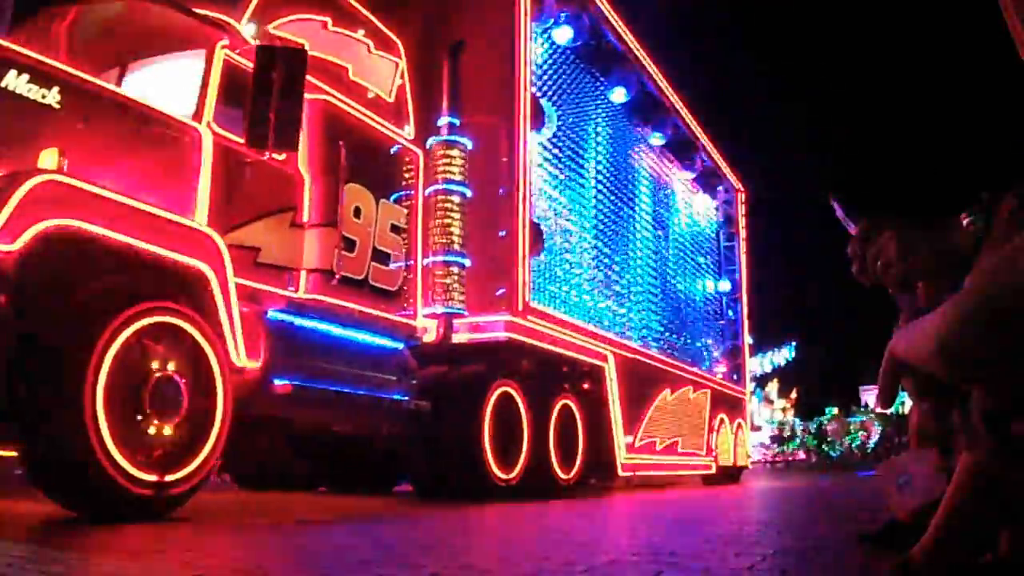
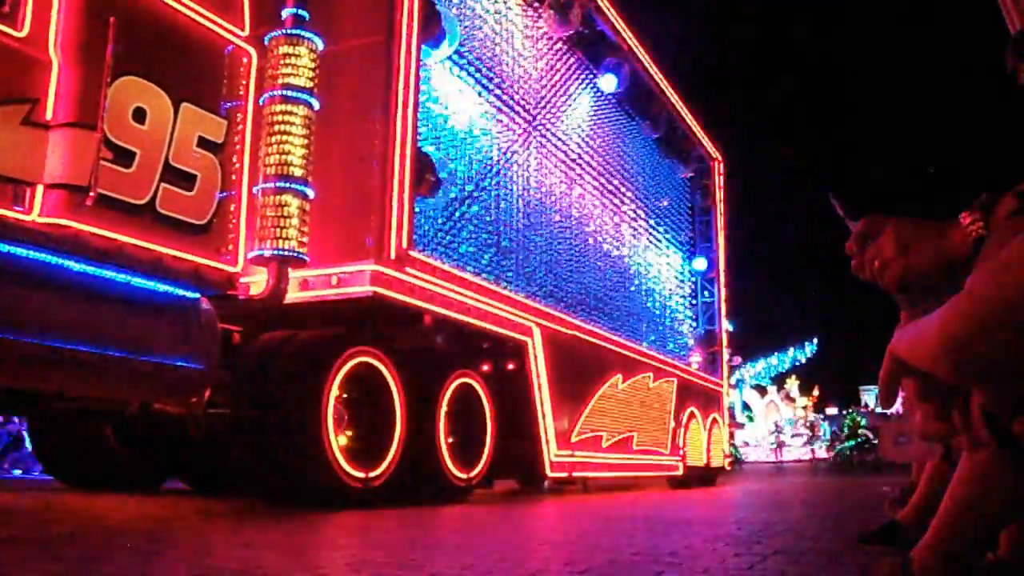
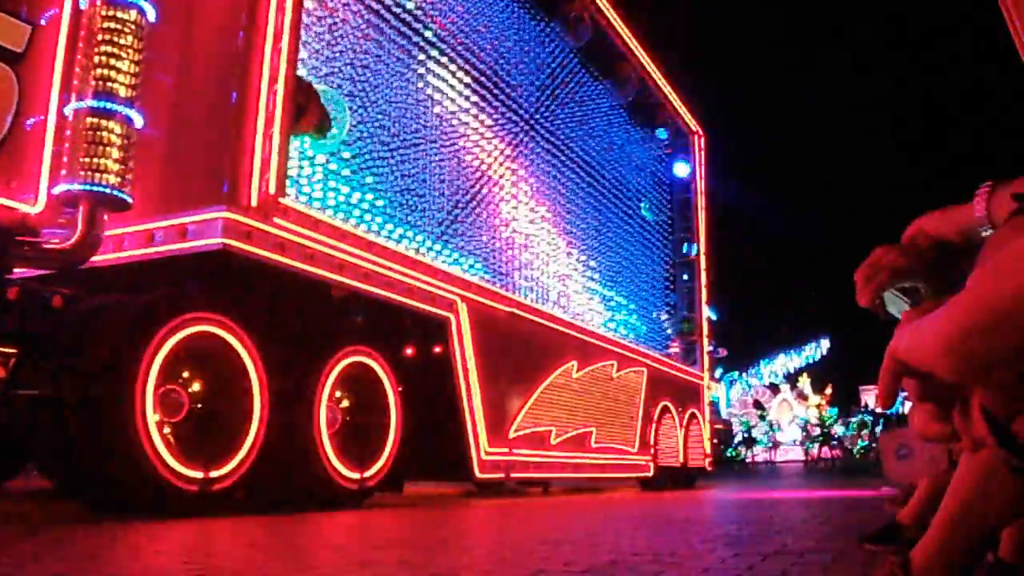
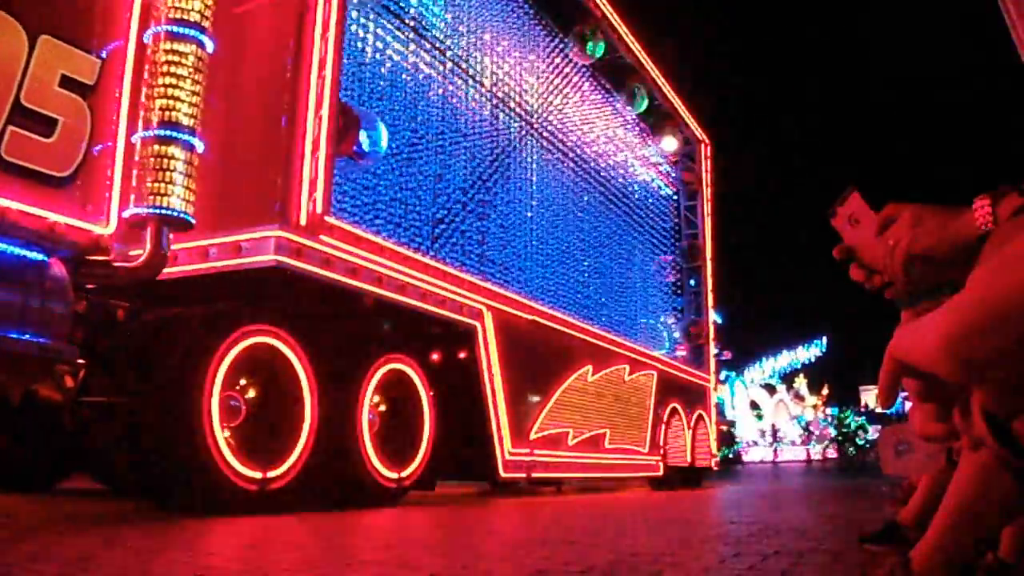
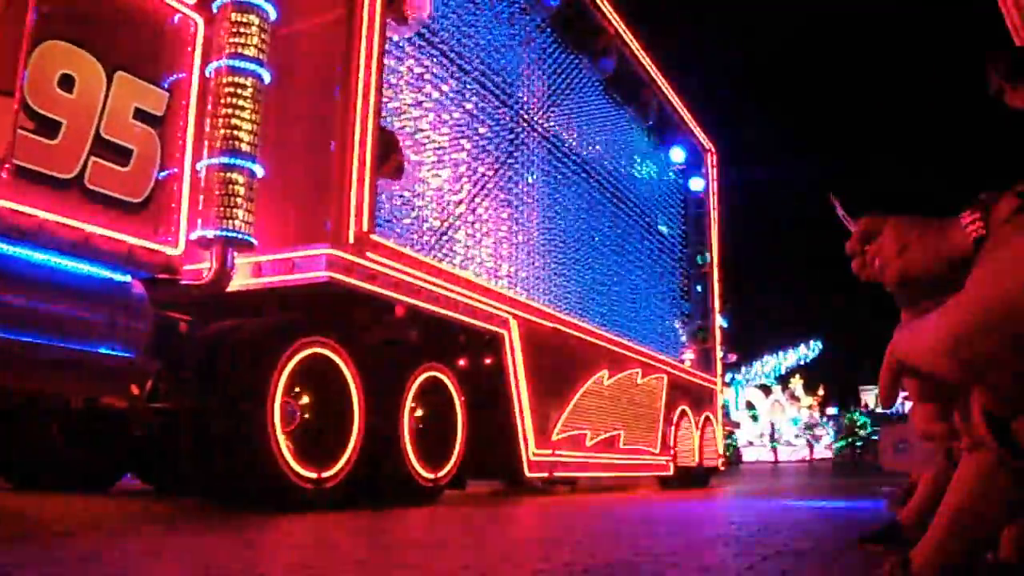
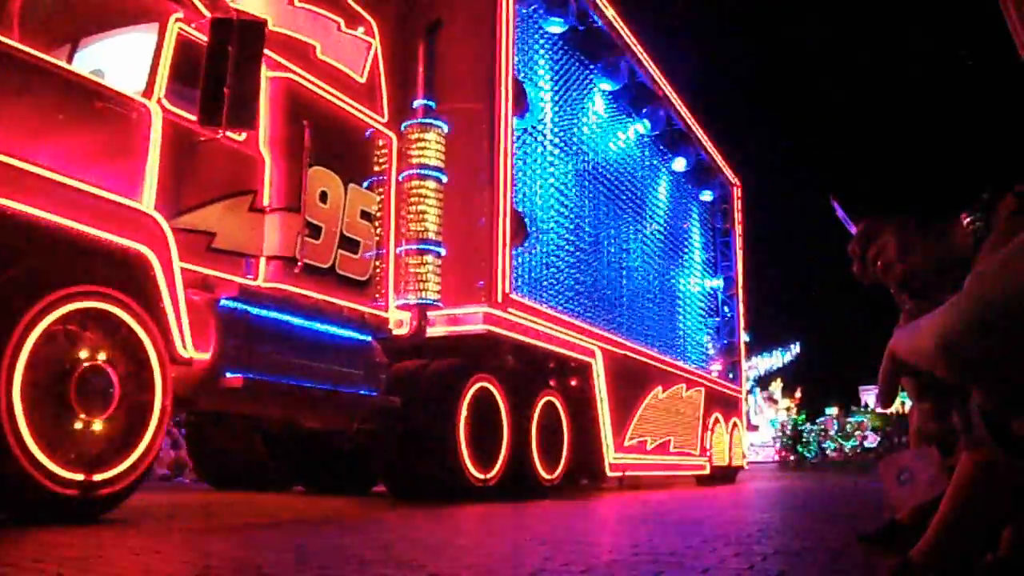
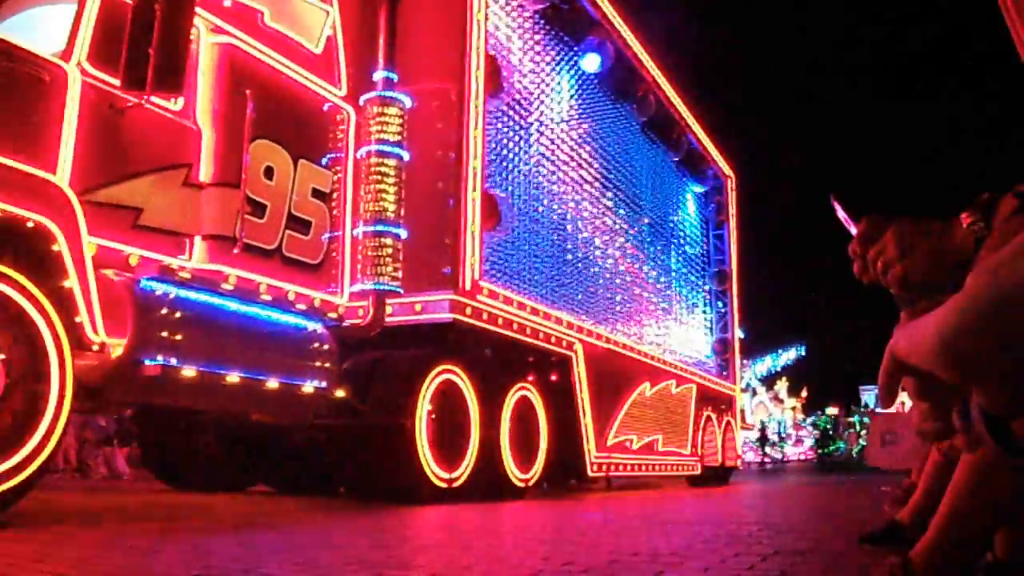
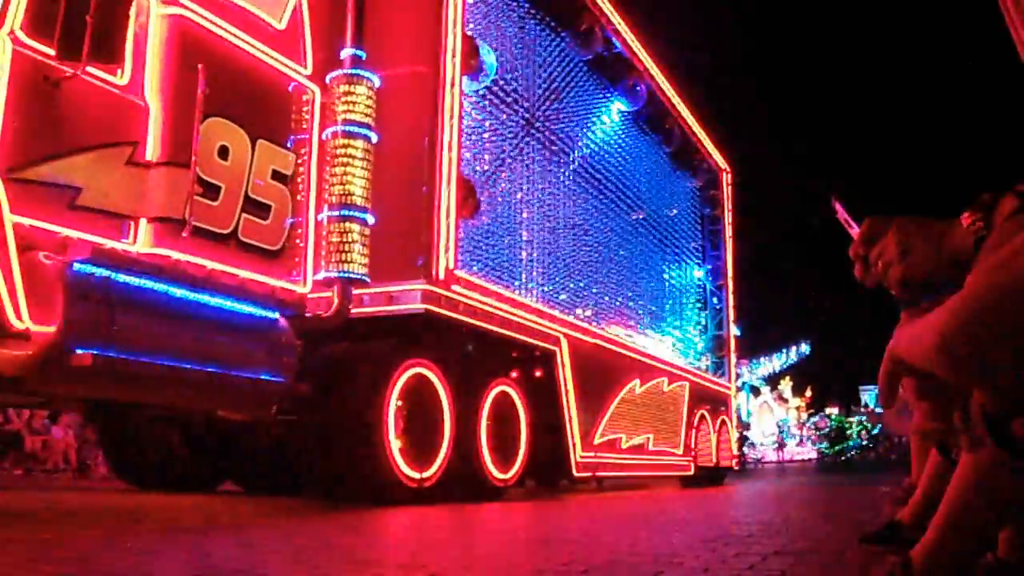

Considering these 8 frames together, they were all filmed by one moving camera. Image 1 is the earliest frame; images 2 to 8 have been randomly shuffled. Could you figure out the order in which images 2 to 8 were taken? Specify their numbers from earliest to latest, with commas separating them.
6, 7, 8, 2, 5, 4, 3
